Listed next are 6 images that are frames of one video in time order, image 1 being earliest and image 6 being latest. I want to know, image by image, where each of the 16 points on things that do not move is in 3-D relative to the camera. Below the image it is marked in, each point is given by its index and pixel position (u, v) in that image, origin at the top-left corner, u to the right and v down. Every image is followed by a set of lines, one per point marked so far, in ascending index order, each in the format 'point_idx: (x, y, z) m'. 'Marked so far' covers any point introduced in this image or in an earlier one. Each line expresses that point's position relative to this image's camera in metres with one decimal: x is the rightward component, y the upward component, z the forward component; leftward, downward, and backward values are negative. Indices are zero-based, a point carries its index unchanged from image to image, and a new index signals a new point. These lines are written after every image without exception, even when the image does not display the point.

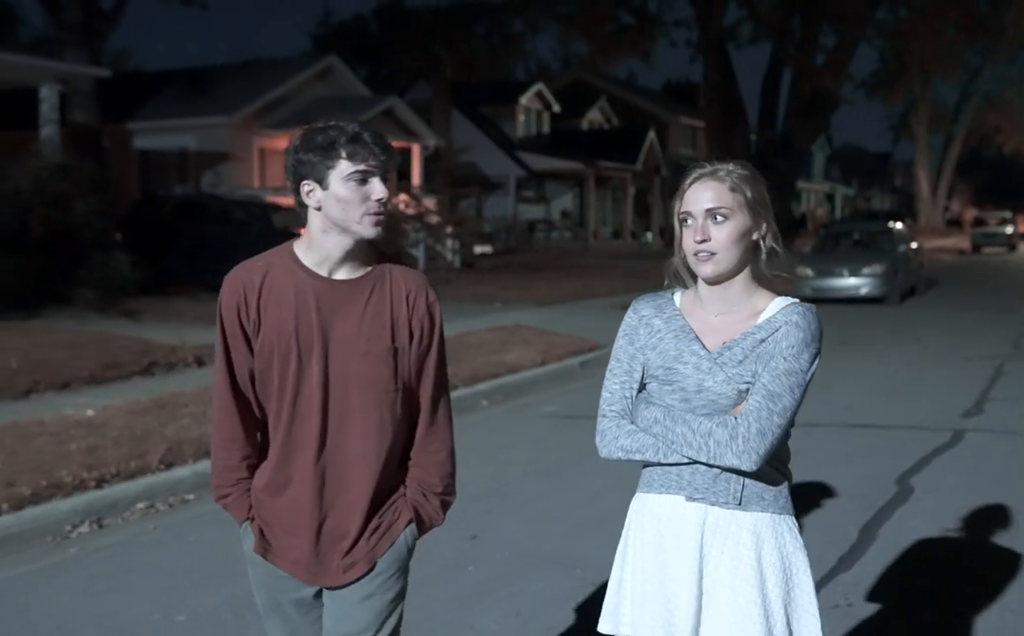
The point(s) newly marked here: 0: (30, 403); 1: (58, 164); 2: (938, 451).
0: (-4.2, -0.7, +10.2) m
1: (-7.1, +2.4, +18.2) m
2: (+3.2, -1.0, +8.7) m
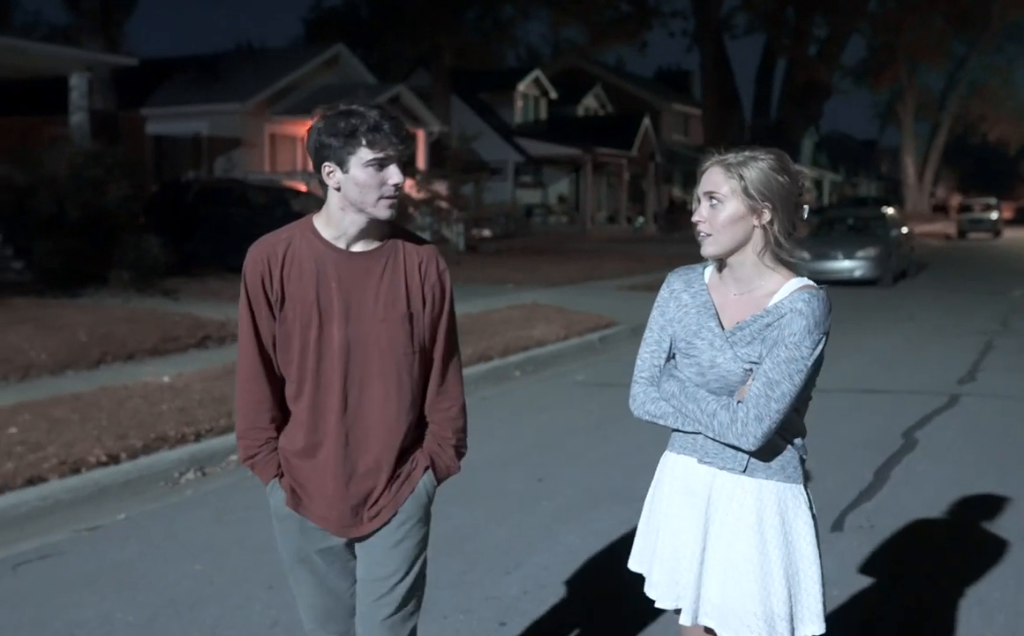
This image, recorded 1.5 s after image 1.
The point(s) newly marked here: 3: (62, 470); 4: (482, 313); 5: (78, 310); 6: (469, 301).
0: (-3.9, -0.5, +11.1) m
1: (-6.8, +2.7, +19.0) m
2: (+3.5, -0.7, +9.7) m
3: (-2.8, -1.0, +7.3) m
4: (-0.4, +0.1, +15.7) m
5: (-5.1, +0.1, +13.7) m
6: (-0.6, +0.3, +17.5) m
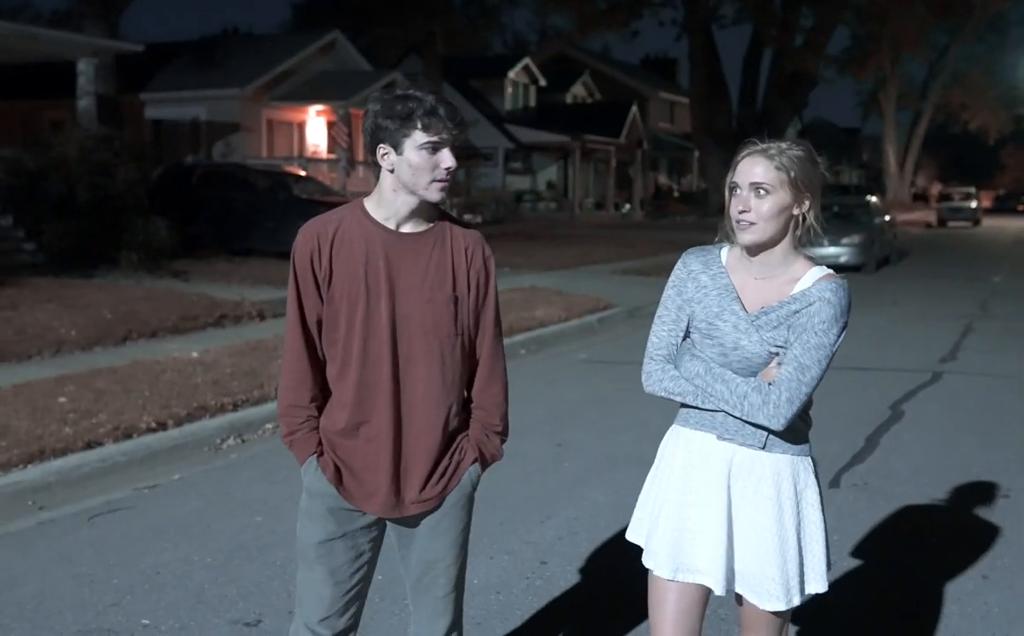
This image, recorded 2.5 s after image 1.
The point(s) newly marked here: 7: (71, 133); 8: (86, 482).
0: (-3.8, -0.3, +11.6) m
1: (-6.8, +3.0, +19.5) m
2: (+3.6, -0.6, +10.3) m
3: (-2.7, -0.8, +7.9) m
4: (-0.4, +0.3, +16.3) m
5: (-5.0, +0.4, +14.2) m
6: (-0.6, +0.5, +18.1) m
7: (-7.3, +3.1, +19.5) m
8: (-2.6, -1.0, +7.3) m
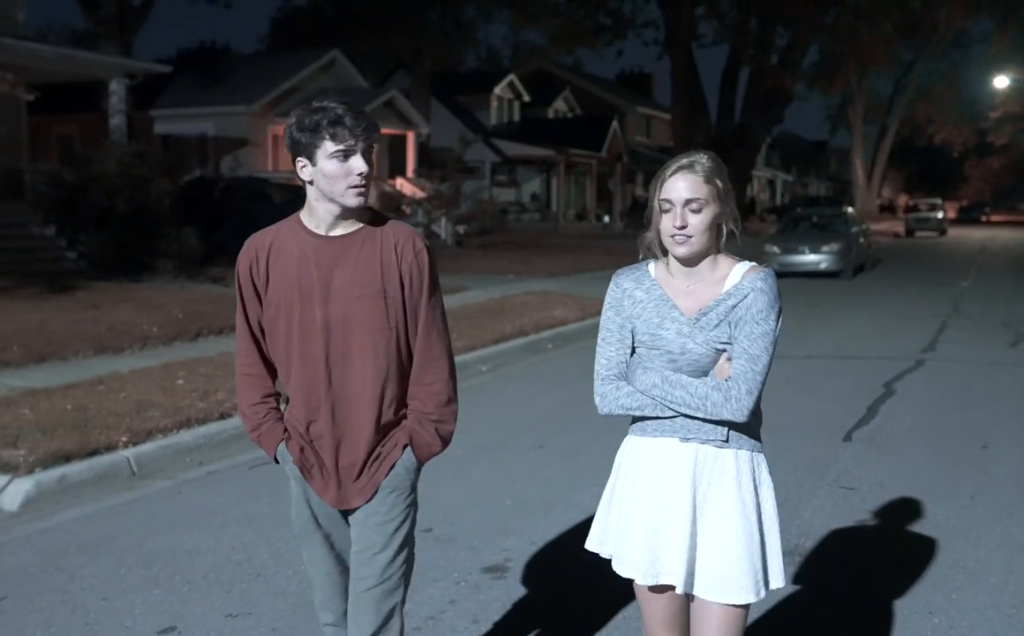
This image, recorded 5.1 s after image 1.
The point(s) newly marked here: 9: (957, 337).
0: (-3.4, -0.3, +13.1) m
1: (-6.7, +3.0, +20.9) m
2: (+4.1, -0.5, +12.0) m
3: (-2.2, -0.7, +9.4) m
4: (-0.1, +0.3, +17.8) m
5: (-4.7, +0.4, +15.7) m
6: (-0.4, +0.5, +19.6) m
7: (-7.2, +3.0, +20.9) m
8: (-2.1, -0.9, +8.7) m
9: (+5.6, -0.2, +14.6) m
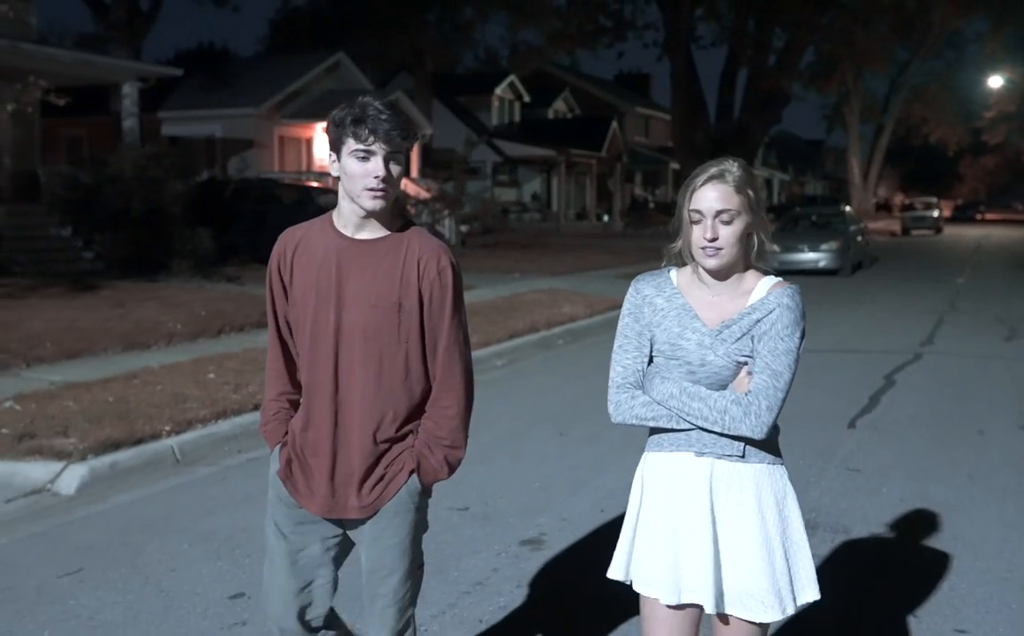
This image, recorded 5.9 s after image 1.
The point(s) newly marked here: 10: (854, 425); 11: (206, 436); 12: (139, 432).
0: (-3.3, -0.2, +13.5) m
1: (-6.6, +3.0, +21.3) m
2: (+4.2, -0.5, +12.4) m
3: (-2.0, -0.7, +9.8) m
4: (0.0, +0.3, +18.3) m
5: (-4.6, +0.4, +16.1) m
6: (-0.3, +0.5, +20.1) m
7: (-7.0, +3.0, +21.3) m
8: (-2.0, -0.9, +9.2) m
9: (+5.7, -0.2, +15.1) m
10: (+2.6, -0.8, +9.1) m
11: (-2.3, -0.9, +8.6) m
12: (-2.7, -0.8, +8.4) m
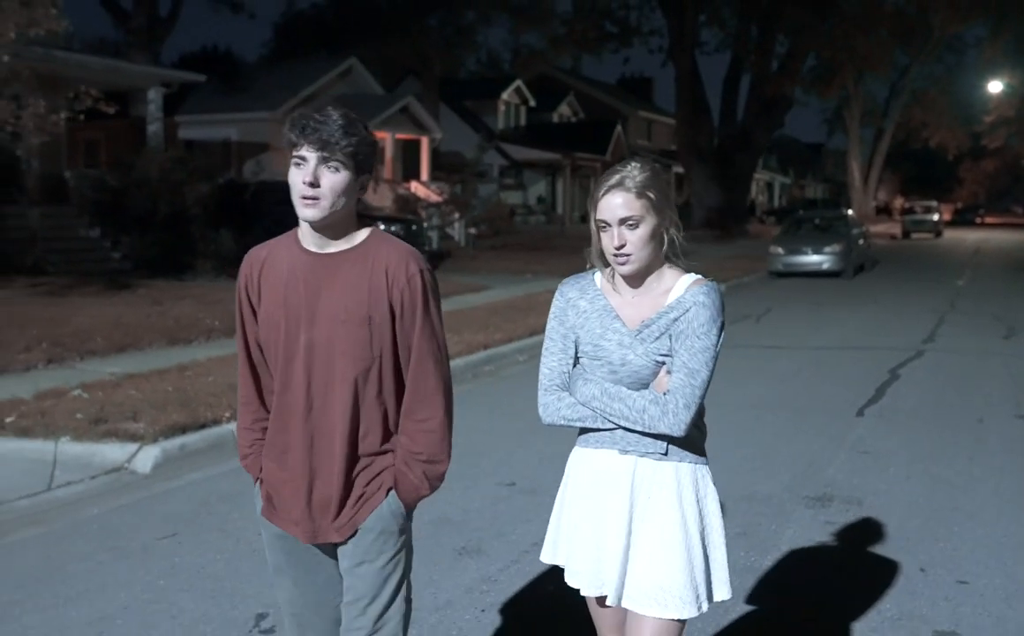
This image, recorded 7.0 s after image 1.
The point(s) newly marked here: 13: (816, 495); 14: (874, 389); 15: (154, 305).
0: (-3.0, -0.2, +14.2) m
1: (-6.3, +3.0, +22.0) m
2: (+4.5, -0.5, +13.1) m
3: (-1.8, -0.7, +10.5) m
4: (+0.3, +0.4, +19.0) m
5: (-4.3, +0.4, +16.8) m
6: (0.0, +0.6, +20.8) m
7: (-6.8, +3.1, +22.0) m
8: (-1.7, -0.9, +9.9) m
9: (+6.0, -0.2, +15.8) m
10: (+2.9, -0.8, +9.8) m
11: (-2.0, -0.8, +9.3) m
12: (-2.4, -0.8, +9.0) m
13: (+1.8, -1.1, +7.1) m
14: (+3.4, -0.7, +10.9) m
15: (-4.6, +0.2, +15.0) m
